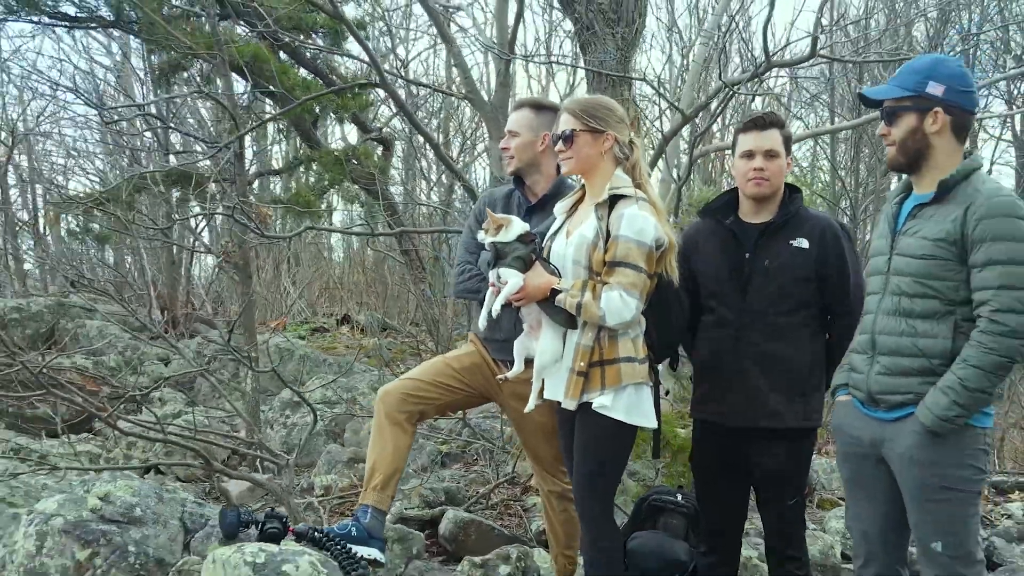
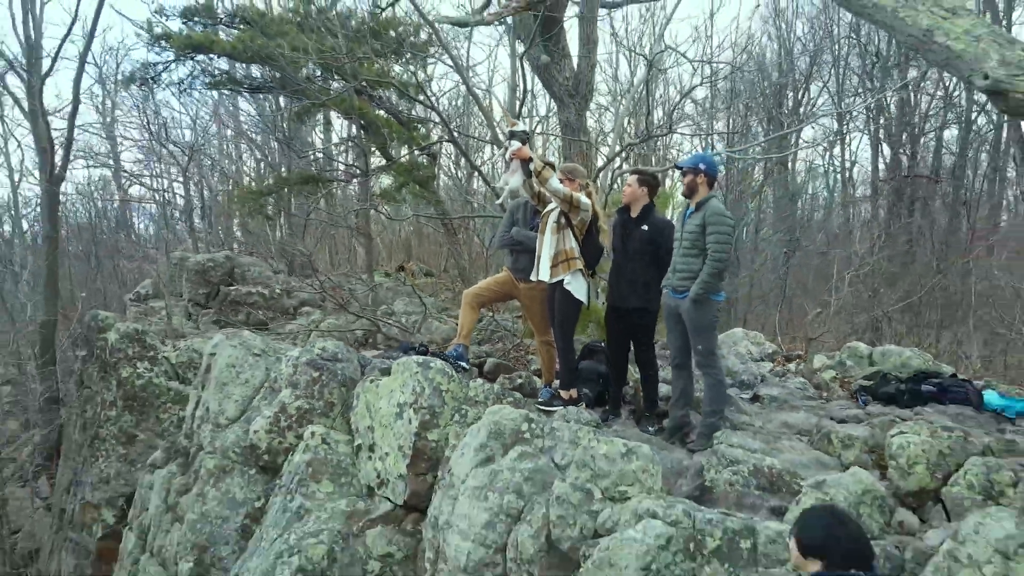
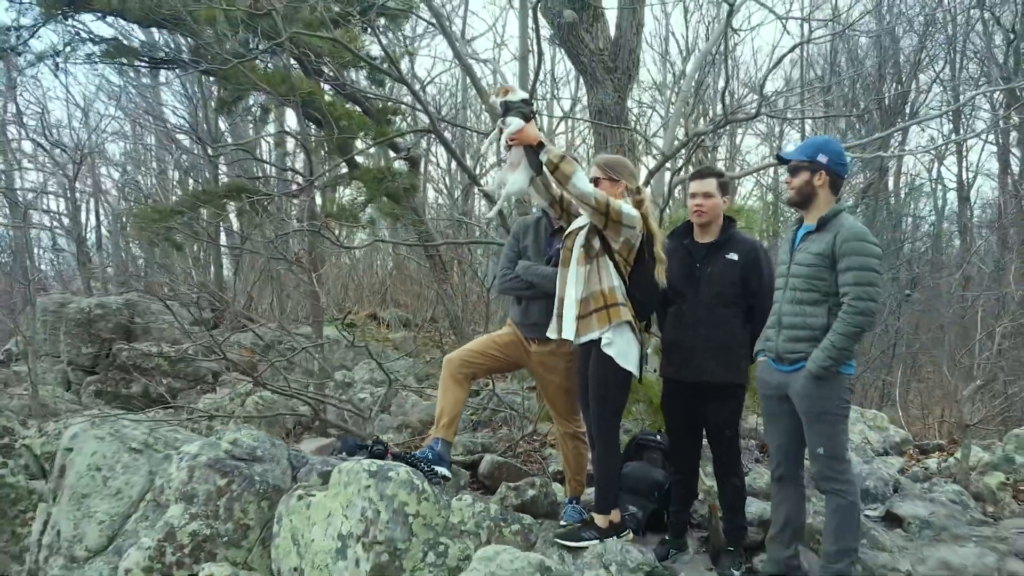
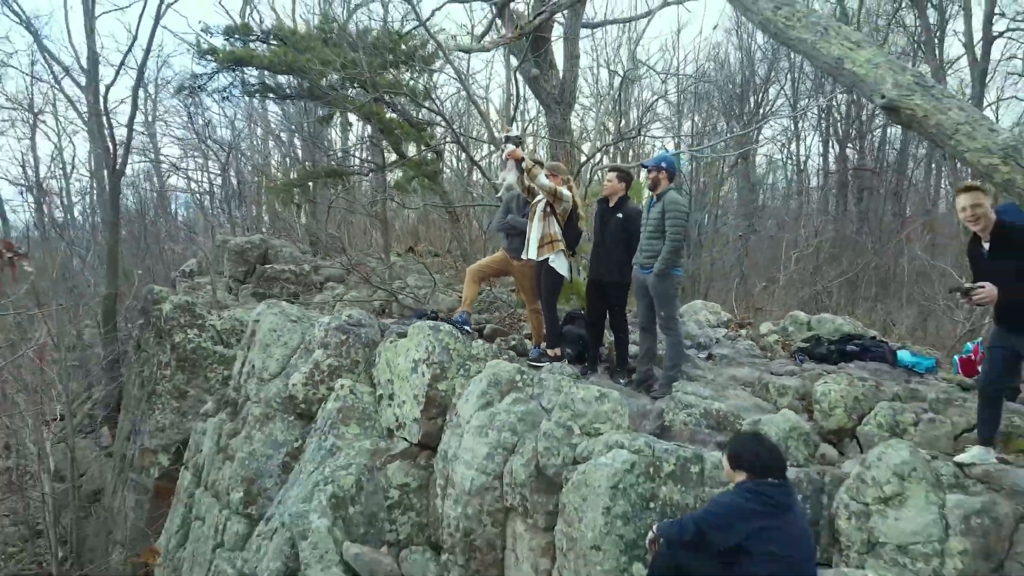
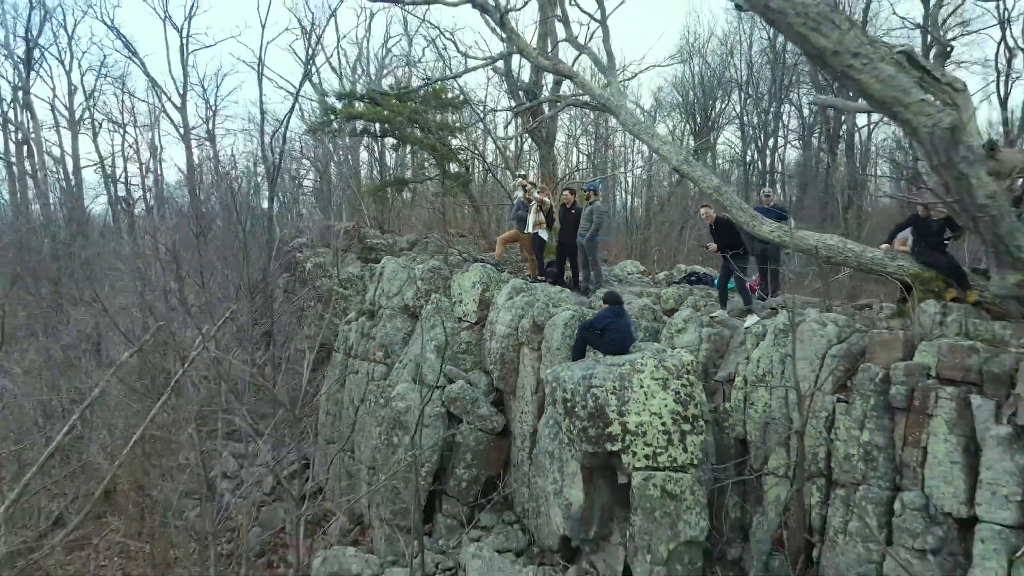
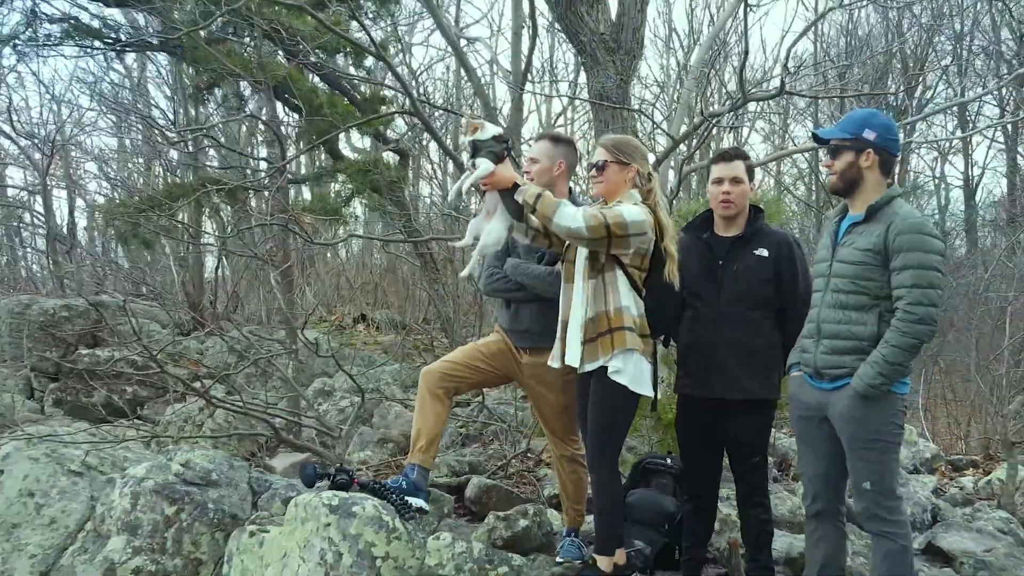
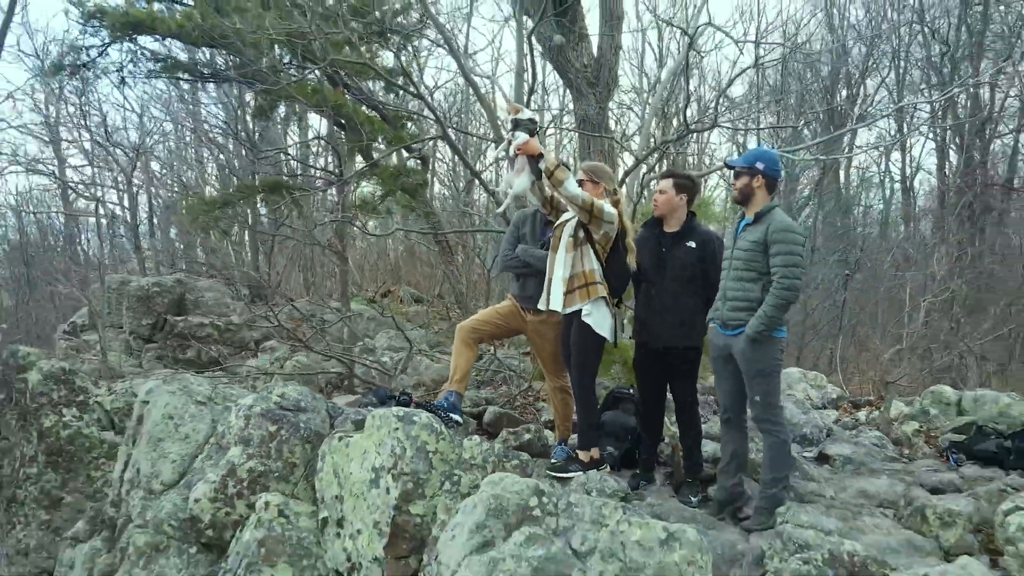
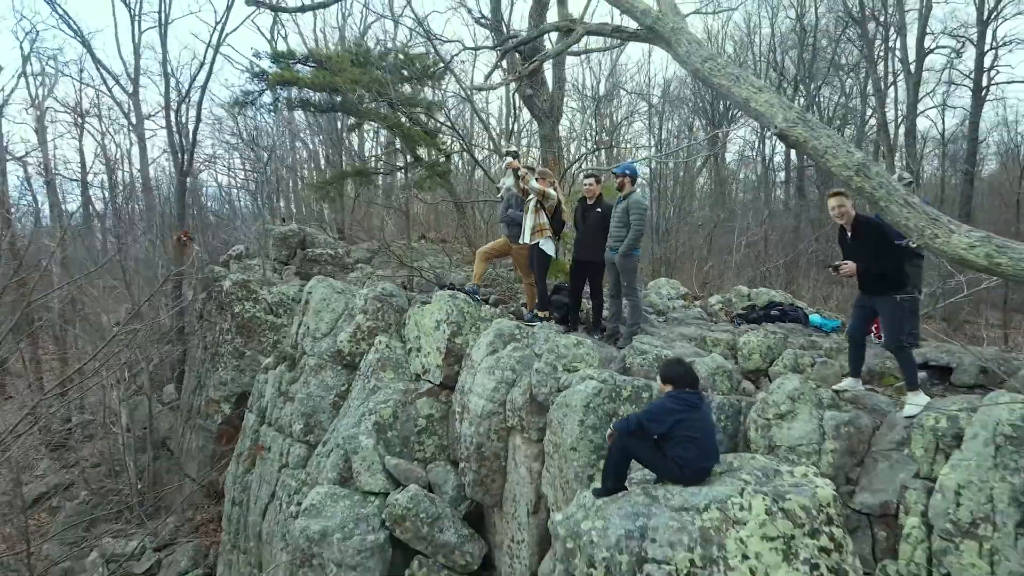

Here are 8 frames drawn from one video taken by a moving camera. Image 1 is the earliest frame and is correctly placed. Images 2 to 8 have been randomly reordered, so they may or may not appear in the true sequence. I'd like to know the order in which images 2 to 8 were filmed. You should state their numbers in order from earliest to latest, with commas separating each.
6, 3, 7, 2, 4, 8, 5
